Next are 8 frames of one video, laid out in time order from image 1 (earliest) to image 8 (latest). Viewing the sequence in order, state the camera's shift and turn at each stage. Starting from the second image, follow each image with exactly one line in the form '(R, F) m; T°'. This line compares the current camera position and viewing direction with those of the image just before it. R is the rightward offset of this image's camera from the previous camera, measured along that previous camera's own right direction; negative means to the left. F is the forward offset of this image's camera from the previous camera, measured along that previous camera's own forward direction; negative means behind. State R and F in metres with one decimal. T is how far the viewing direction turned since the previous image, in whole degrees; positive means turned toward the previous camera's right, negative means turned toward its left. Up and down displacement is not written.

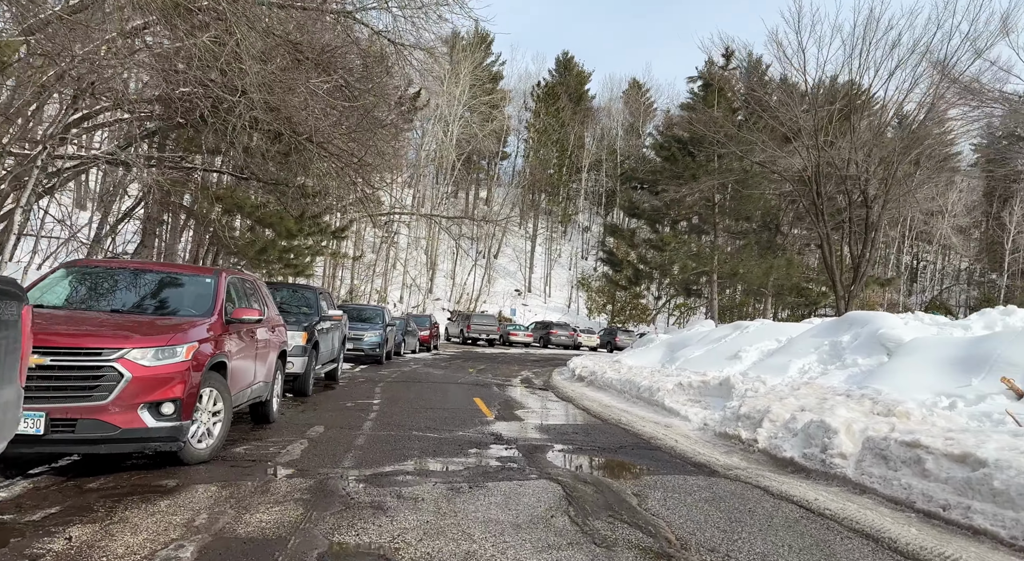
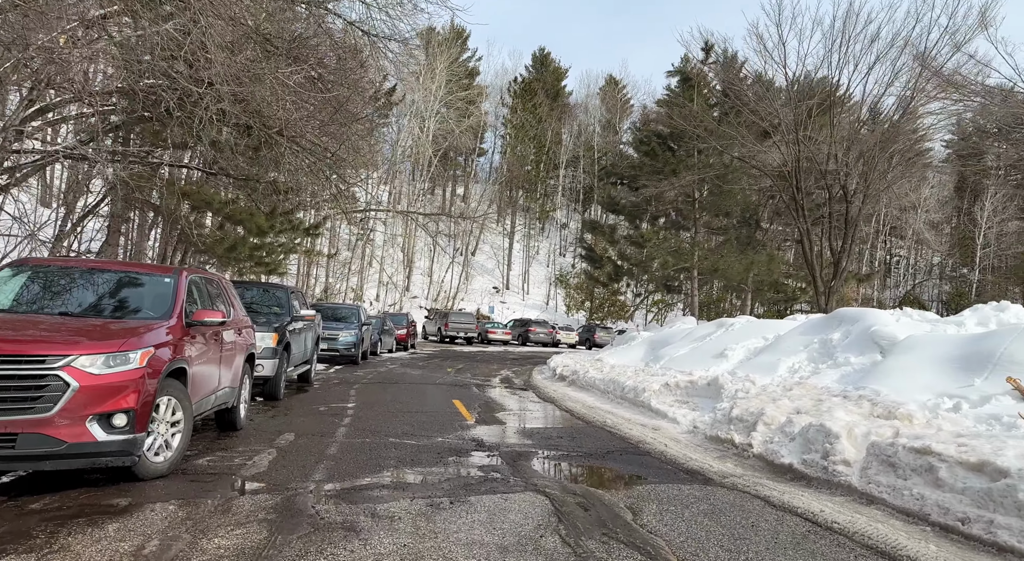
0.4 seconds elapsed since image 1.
(0.0, +0.4) m; +2°
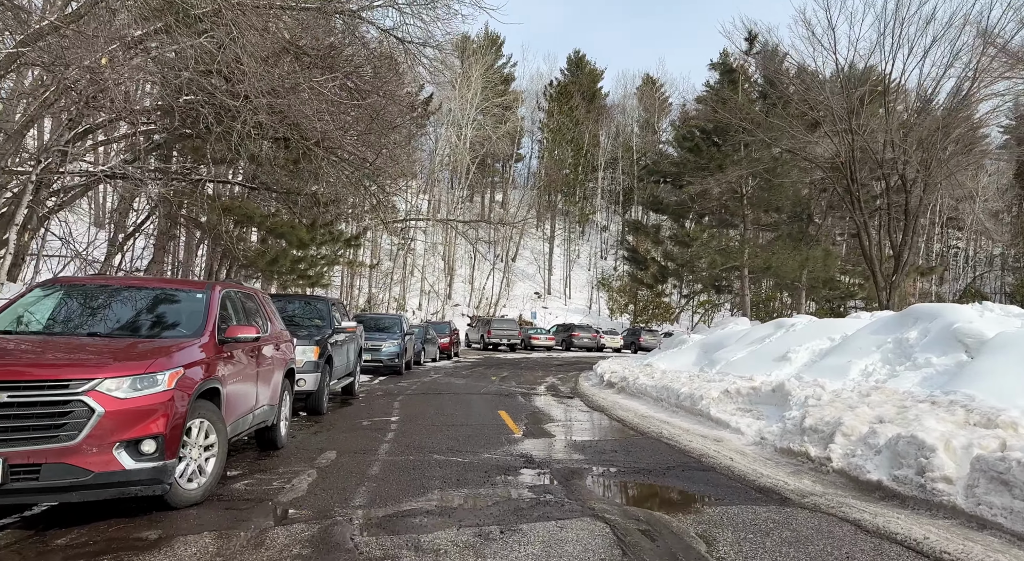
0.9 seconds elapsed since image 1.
(-0.1, +0.4) m; -3°
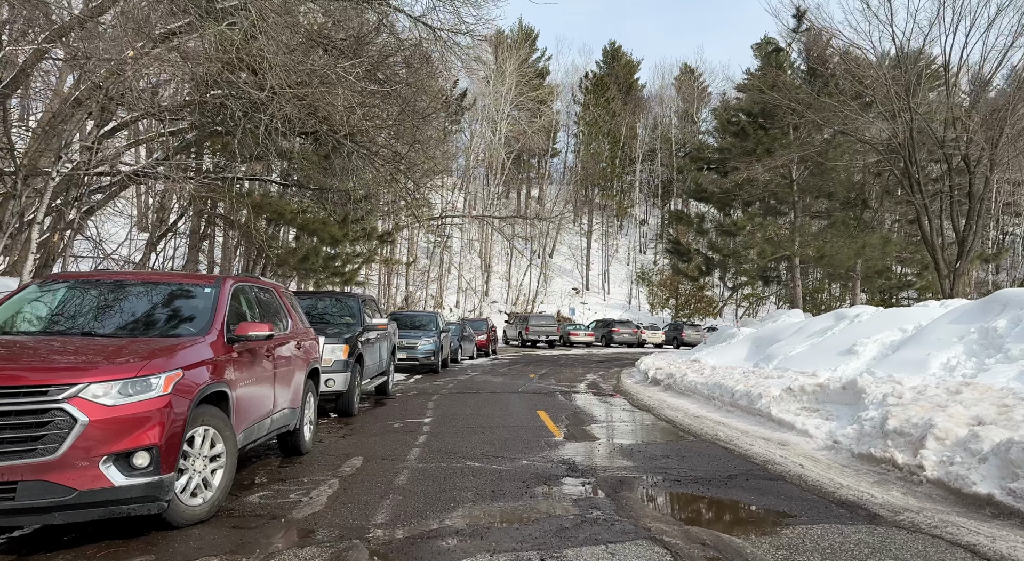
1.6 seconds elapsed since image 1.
(0.0, +0.6) m; -3°
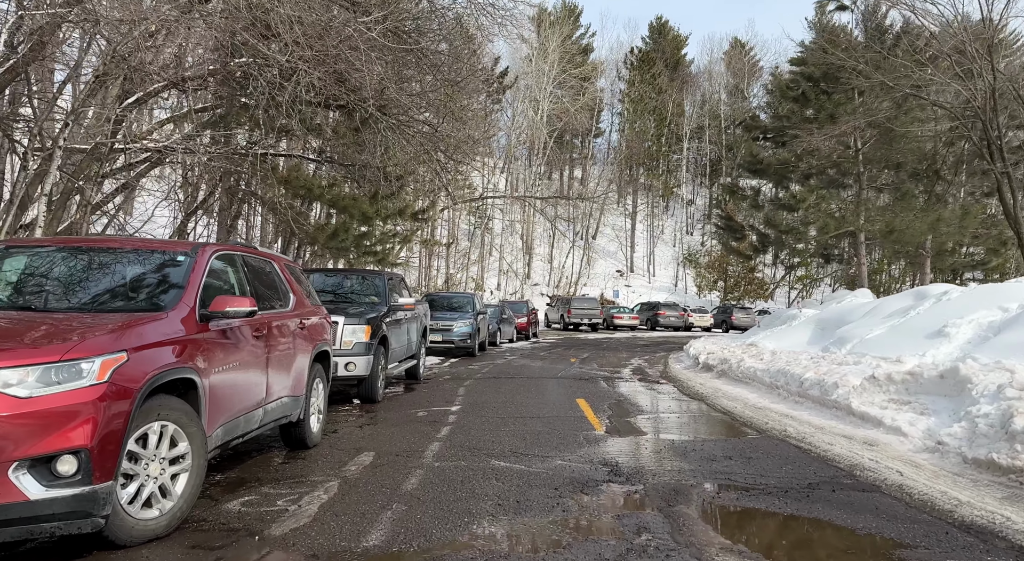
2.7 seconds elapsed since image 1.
(+0.1, +1.0) m; -3°
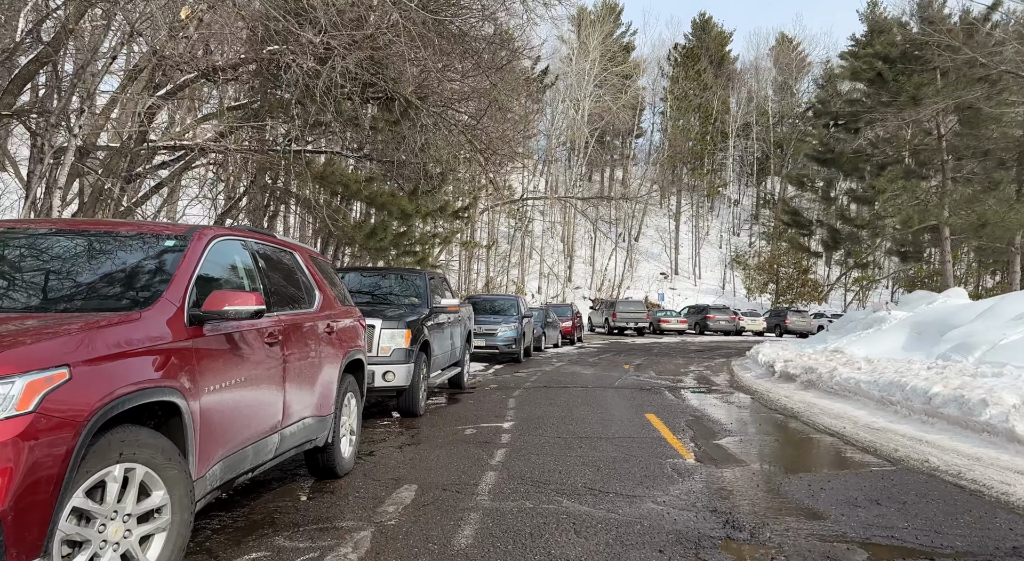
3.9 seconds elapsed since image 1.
(-0.2, +1.1) m; -3°
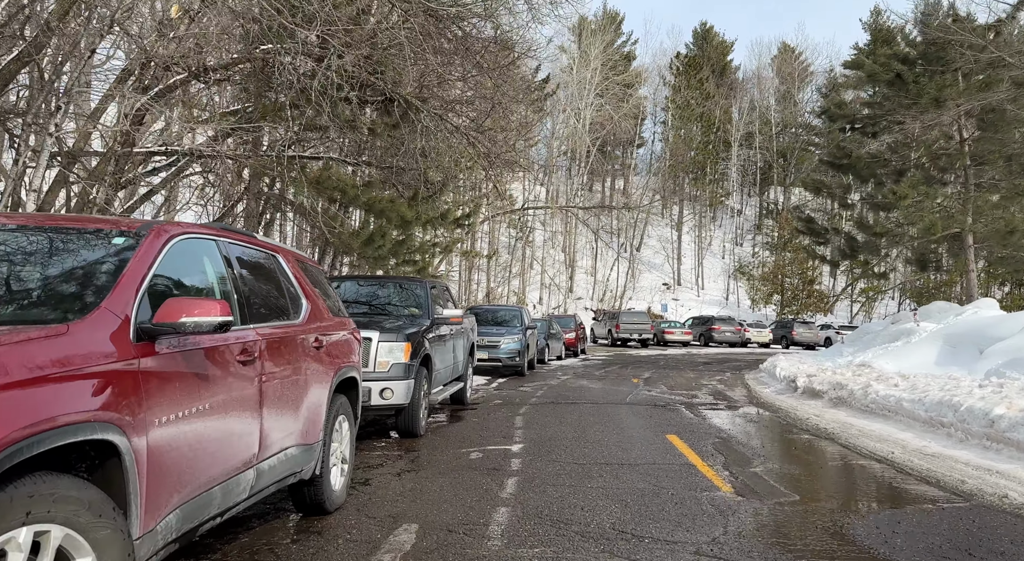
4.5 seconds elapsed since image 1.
(-0.1, +0.7) m; 0°
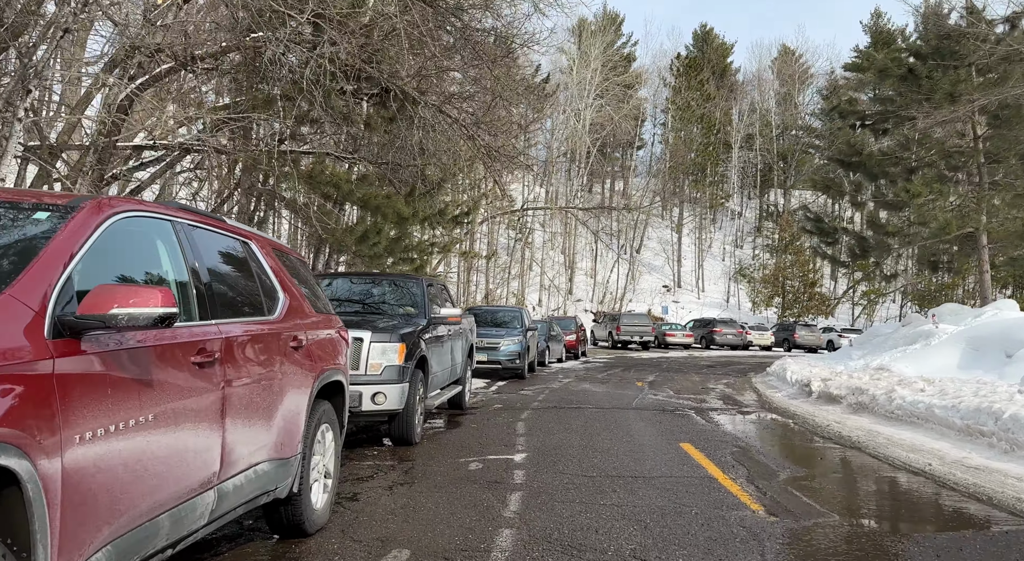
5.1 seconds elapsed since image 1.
(0.0, +0.5) m; 0°
